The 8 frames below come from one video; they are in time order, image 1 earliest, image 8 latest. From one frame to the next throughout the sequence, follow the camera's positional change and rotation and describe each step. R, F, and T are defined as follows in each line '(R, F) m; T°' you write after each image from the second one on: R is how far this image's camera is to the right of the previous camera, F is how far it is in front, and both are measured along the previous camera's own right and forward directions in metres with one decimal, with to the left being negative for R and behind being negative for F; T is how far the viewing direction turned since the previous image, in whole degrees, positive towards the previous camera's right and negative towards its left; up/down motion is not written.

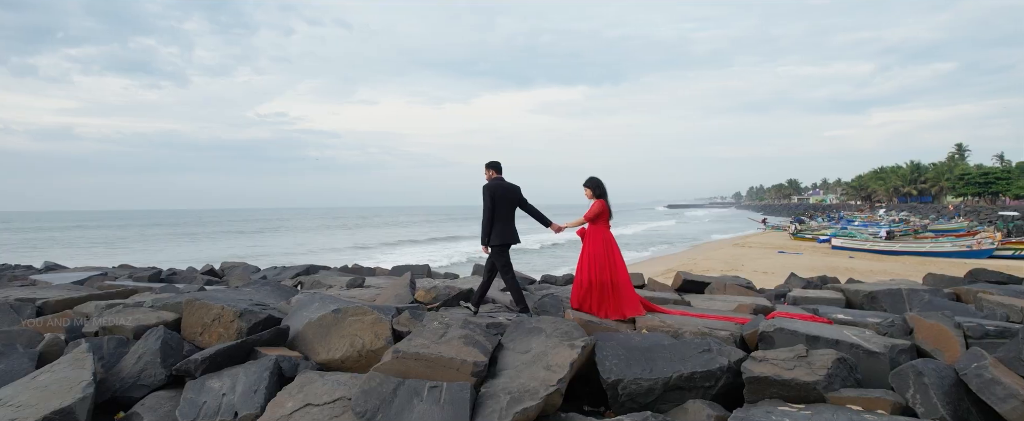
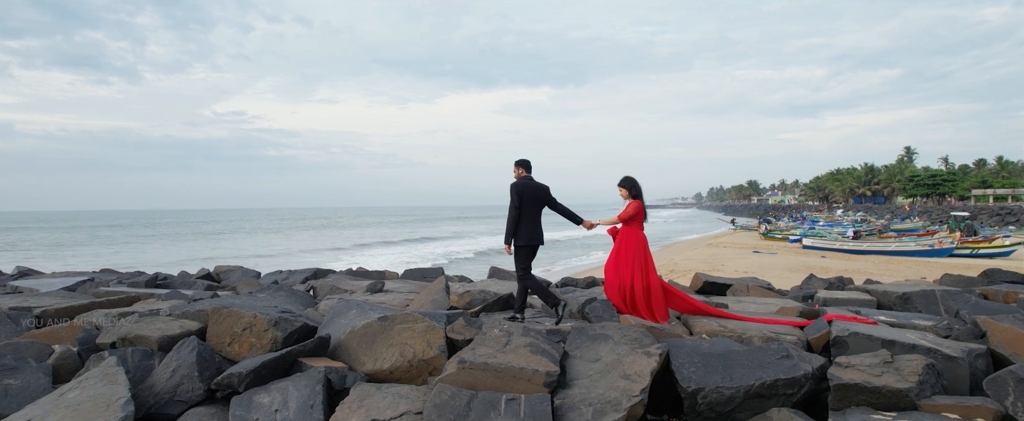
(-0.7, +0.2) m; +2°
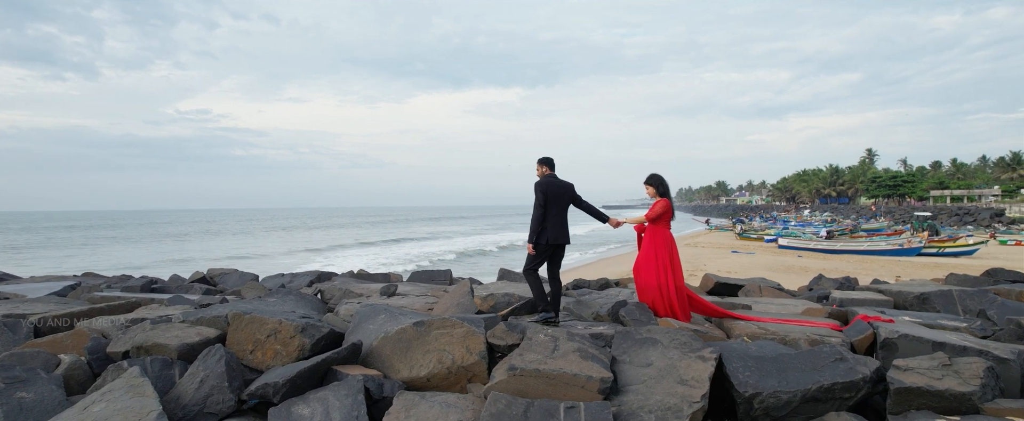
(-0.5, +0.1) m; +2°
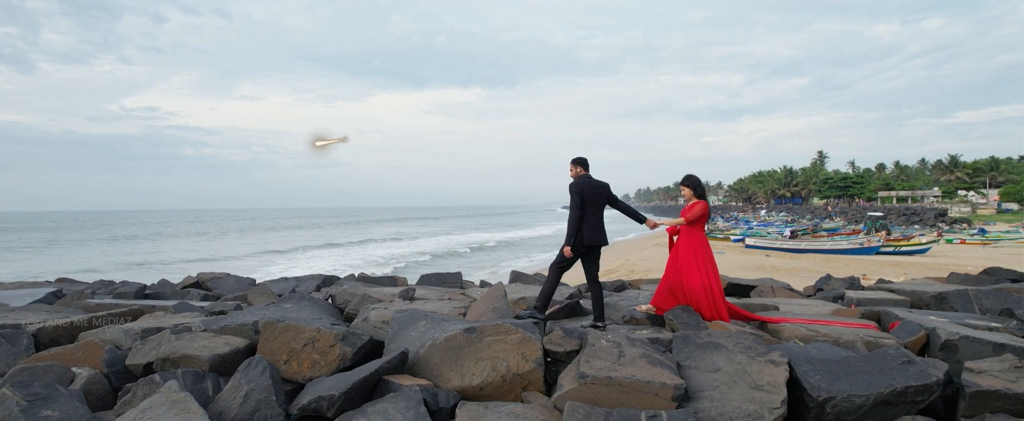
(-0.6, +0.1) m; +3°
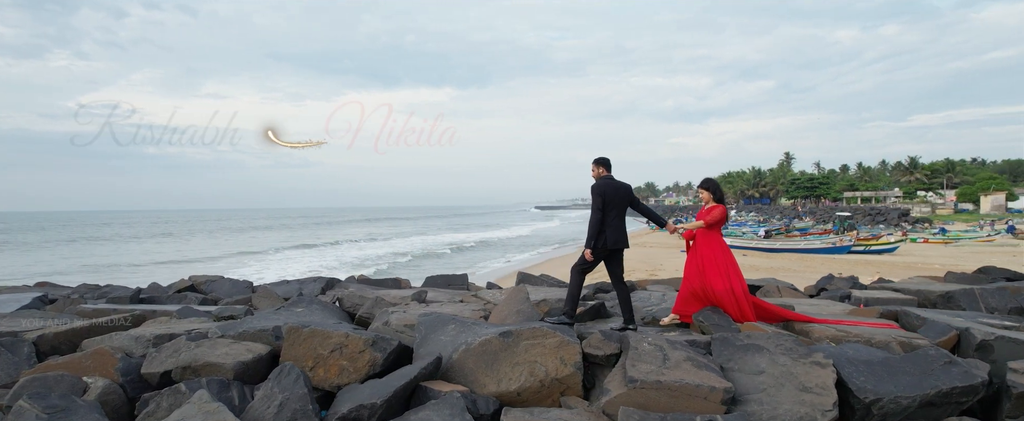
(-0.4, +0.1) m; +2°
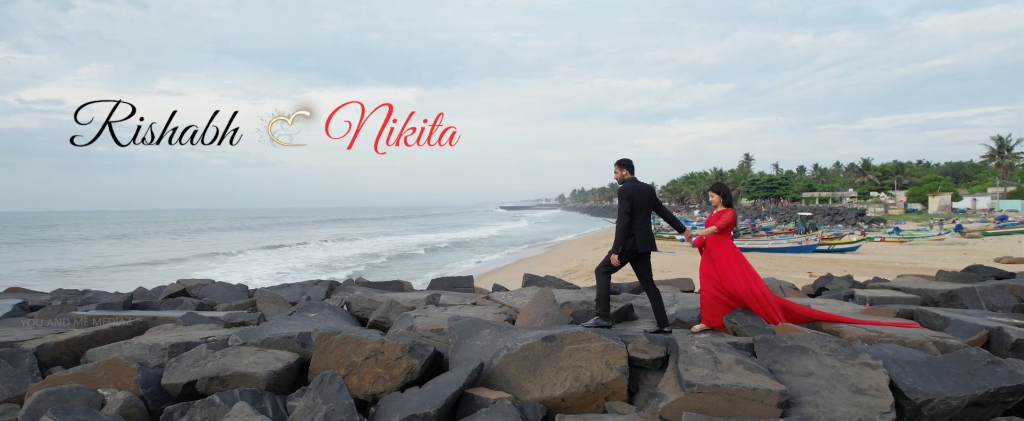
(-0.5, +0.1) m; +3°
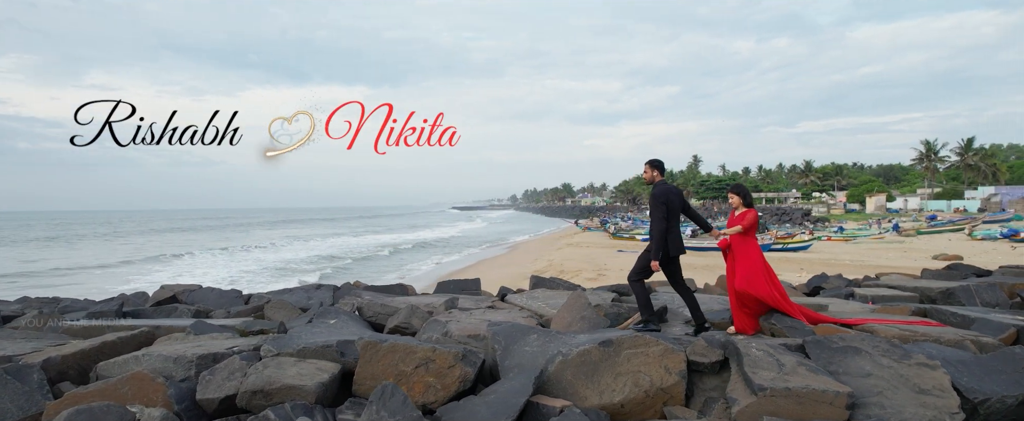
(-0.7, +0.1) m; +4°
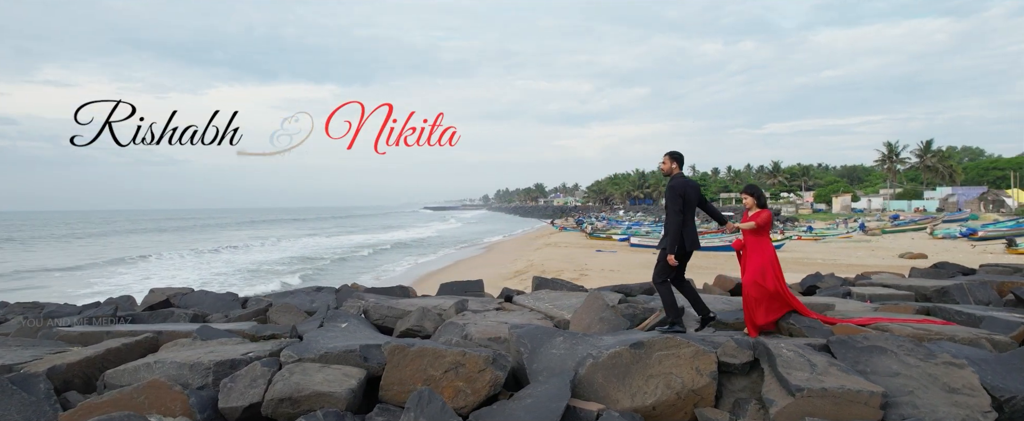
(-0.4, +0.1) m; +2°
